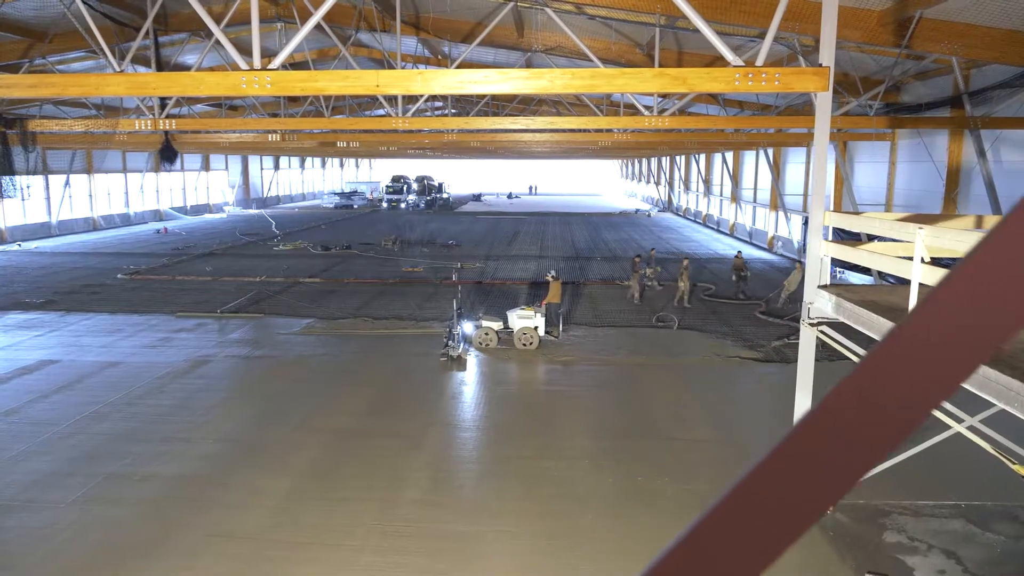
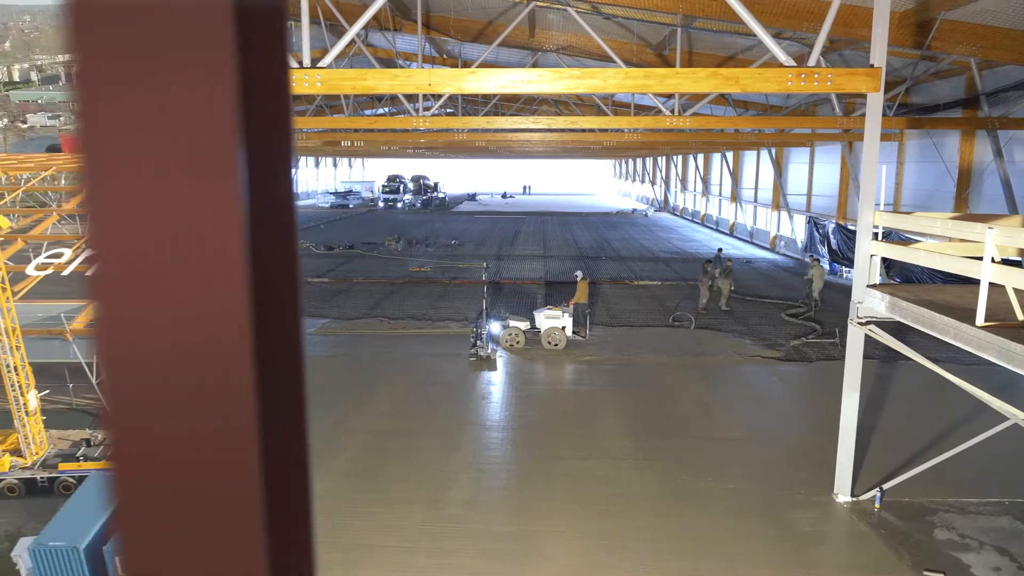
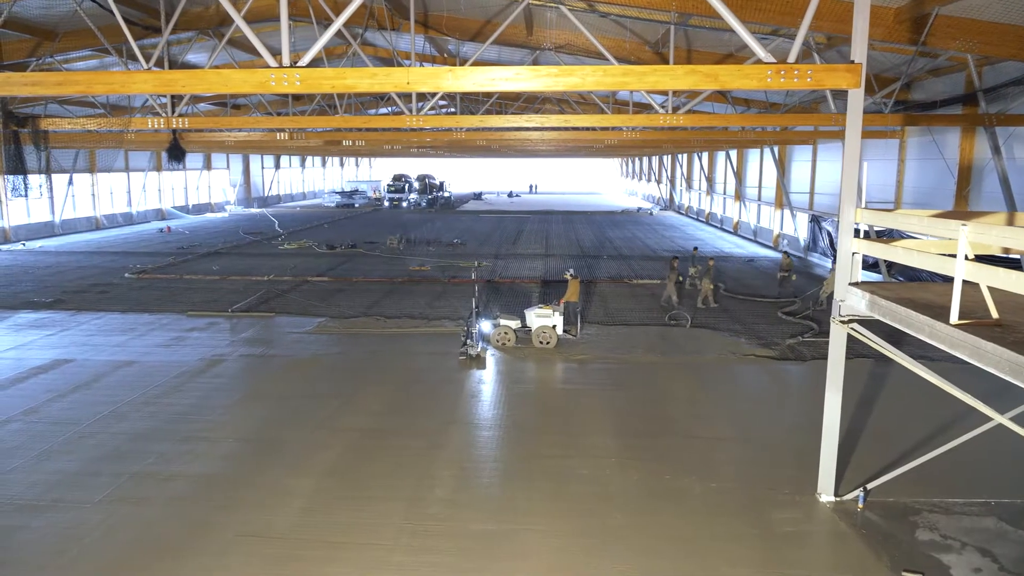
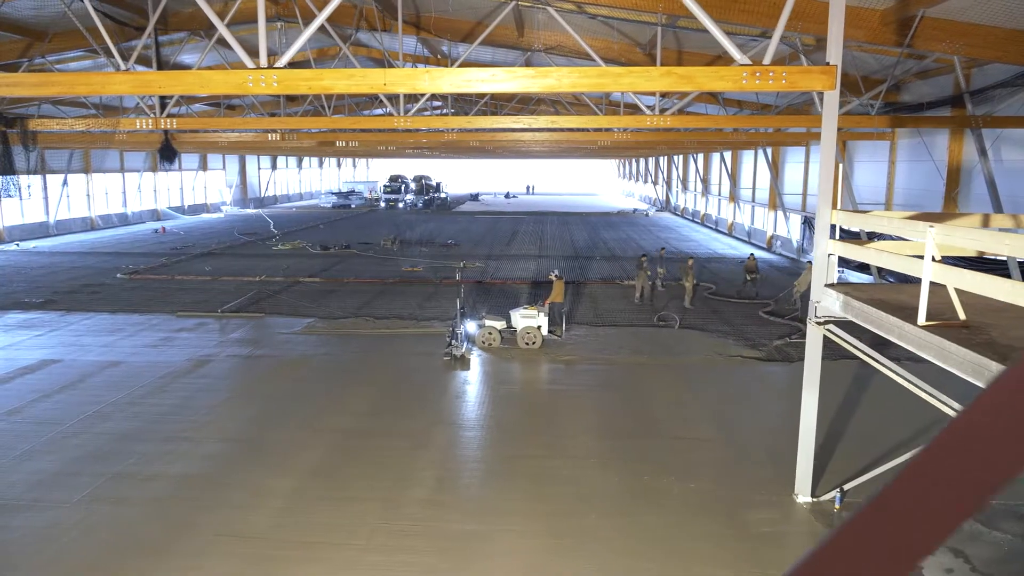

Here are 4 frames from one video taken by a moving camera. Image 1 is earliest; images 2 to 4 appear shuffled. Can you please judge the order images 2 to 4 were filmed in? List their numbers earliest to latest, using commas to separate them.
4, 3, 2
